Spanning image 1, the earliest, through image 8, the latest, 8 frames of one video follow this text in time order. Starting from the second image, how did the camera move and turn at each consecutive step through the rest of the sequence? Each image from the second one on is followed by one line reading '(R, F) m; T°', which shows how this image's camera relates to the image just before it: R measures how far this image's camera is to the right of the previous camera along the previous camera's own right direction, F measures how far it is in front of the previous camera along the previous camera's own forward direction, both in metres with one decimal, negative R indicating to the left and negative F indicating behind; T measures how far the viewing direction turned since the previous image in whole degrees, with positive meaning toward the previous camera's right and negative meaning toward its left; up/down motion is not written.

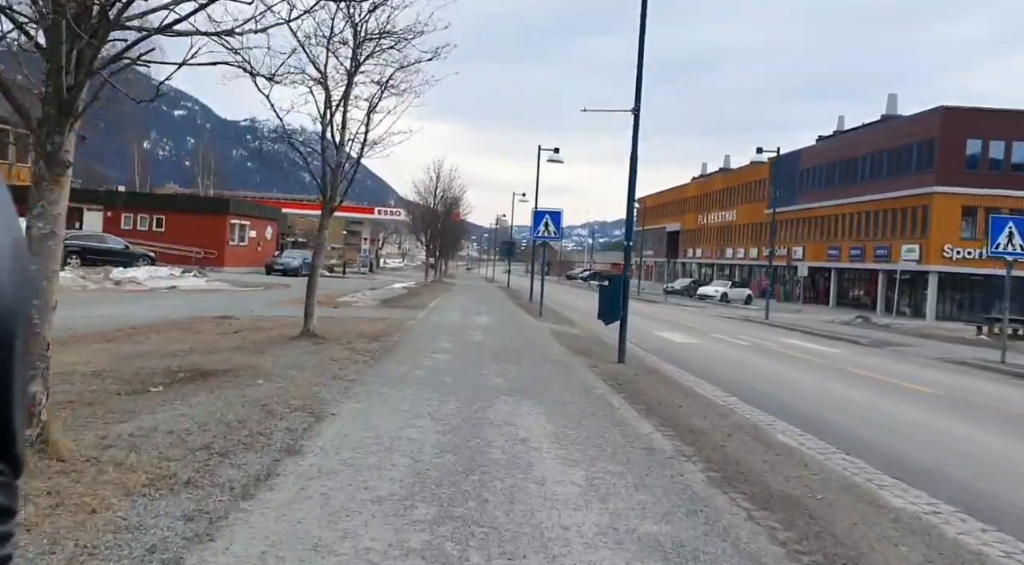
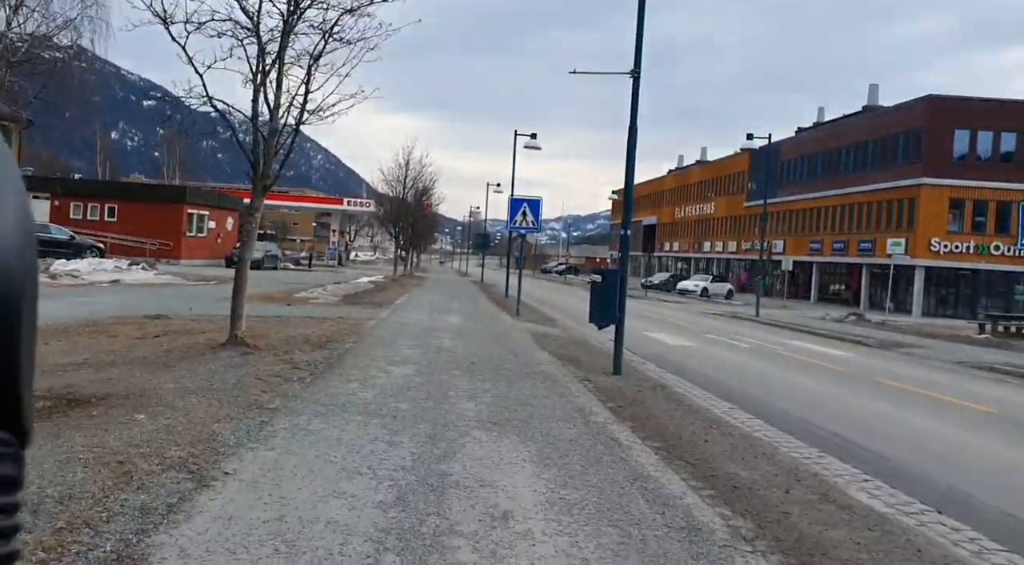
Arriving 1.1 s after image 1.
(0.0, +2.3) m; +2°
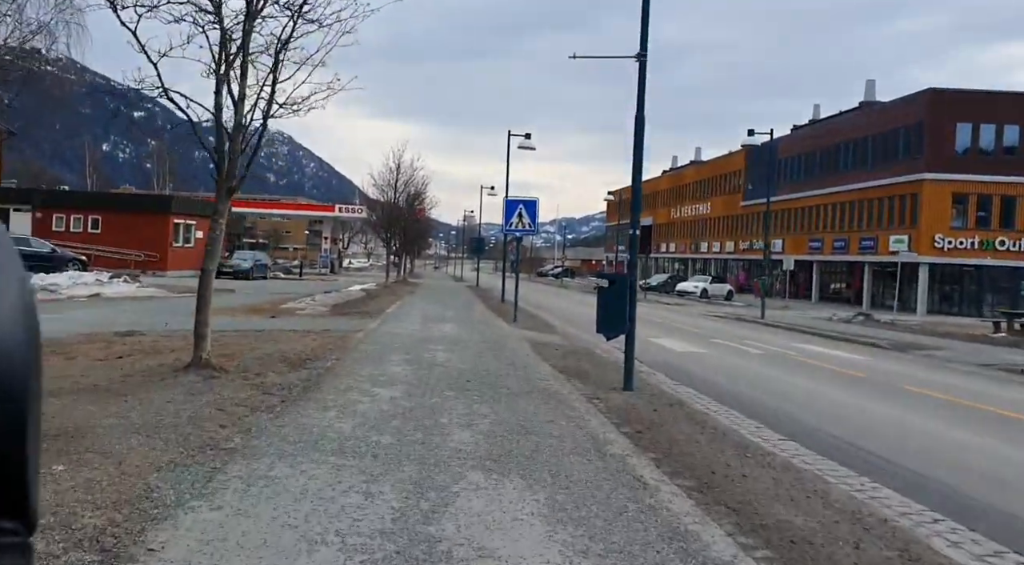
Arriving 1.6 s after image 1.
(0.0, +1.1) m; 0°
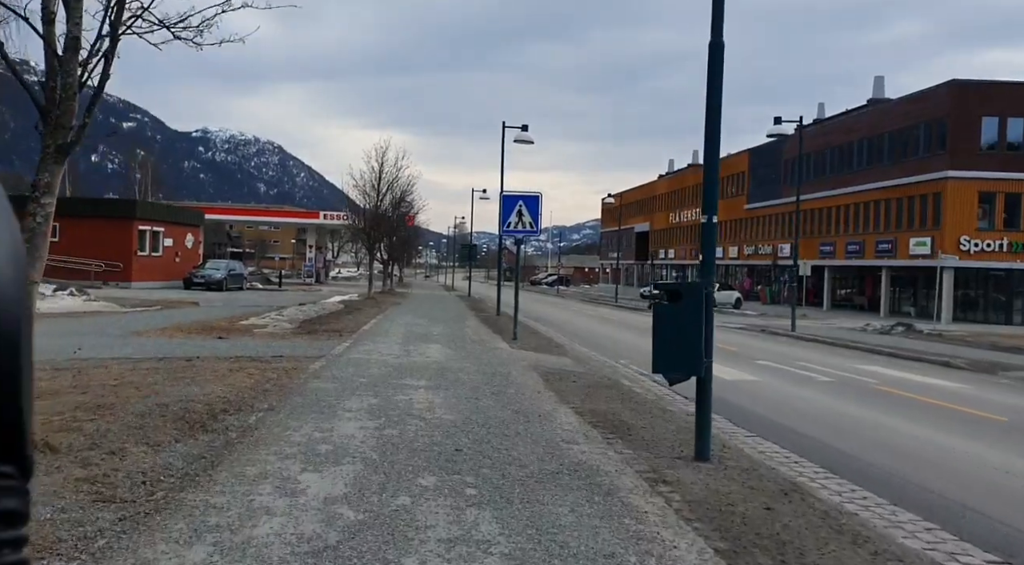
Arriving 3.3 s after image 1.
(-0.2, +3.5) m; +1°
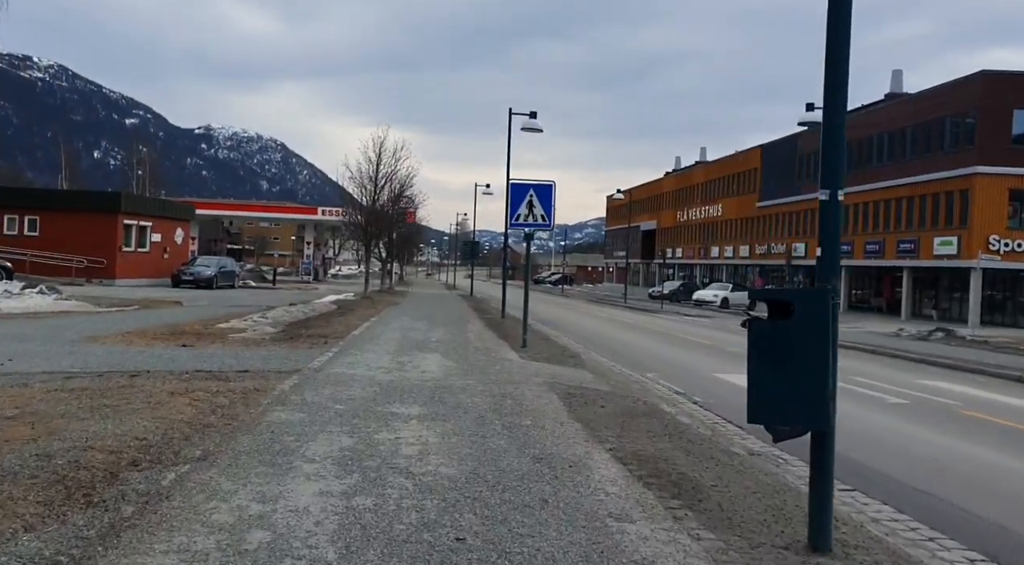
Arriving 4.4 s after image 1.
(-0.2, +2.2) m; 0°
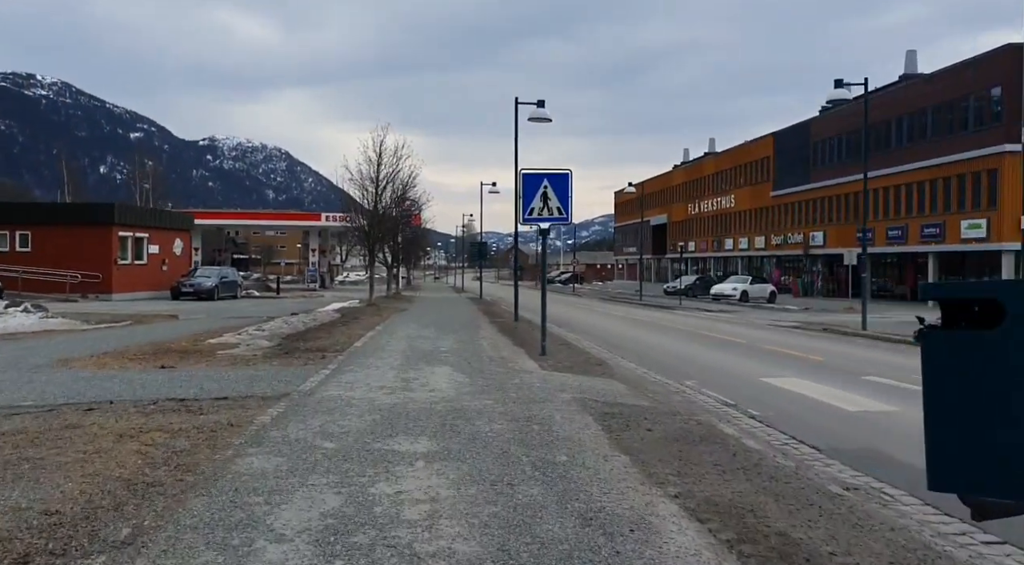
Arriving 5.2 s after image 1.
(-0.2, +1.6) m; -1°
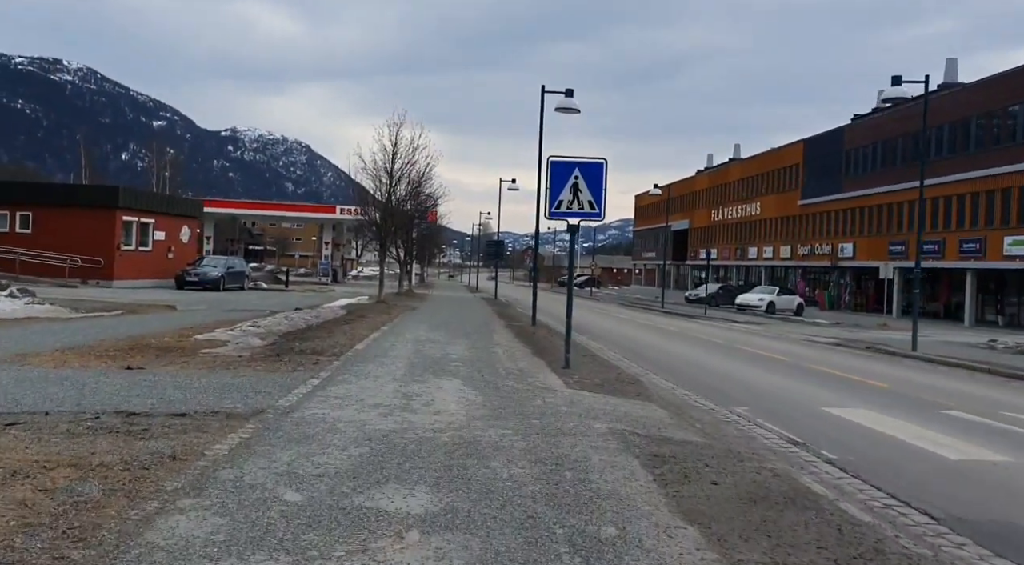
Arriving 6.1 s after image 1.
(-0.2, +1.8) m; -1°
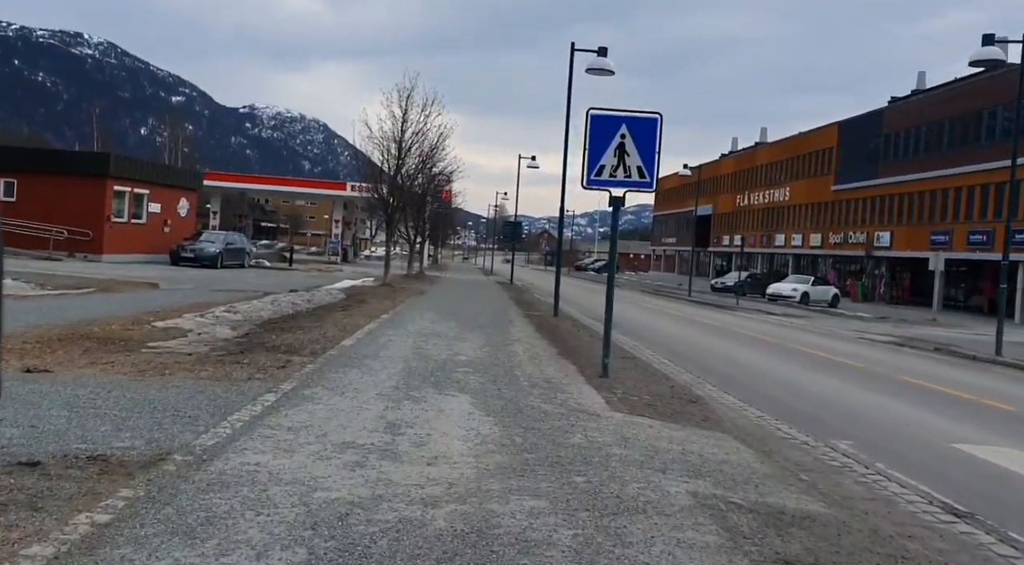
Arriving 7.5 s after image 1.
(-0.2, +2.7) m; -1°
